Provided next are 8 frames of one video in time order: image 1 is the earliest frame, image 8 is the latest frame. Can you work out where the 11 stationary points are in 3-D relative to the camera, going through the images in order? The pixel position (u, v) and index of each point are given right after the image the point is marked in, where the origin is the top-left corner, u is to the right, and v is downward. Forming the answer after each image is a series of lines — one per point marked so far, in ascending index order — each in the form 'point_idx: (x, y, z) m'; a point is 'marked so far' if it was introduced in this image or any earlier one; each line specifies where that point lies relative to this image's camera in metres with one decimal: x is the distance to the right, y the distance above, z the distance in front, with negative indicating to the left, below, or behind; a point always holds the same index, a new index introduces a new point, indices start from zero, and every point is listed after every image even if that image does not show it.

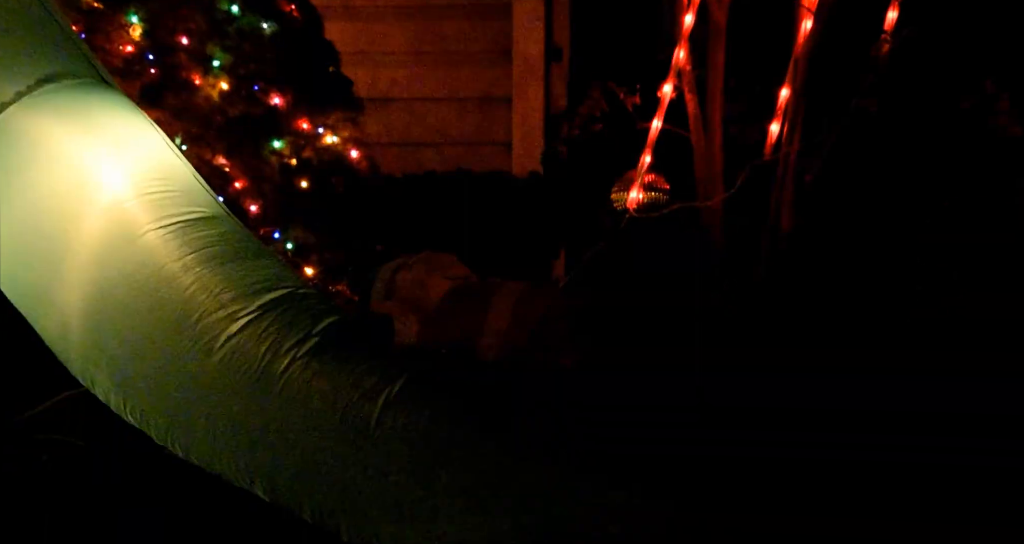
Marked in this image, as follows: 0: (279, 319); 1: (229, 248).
0: (-0.6, -0.1, +2.3) m
1: (-0.8, +0.1, +2.3) m
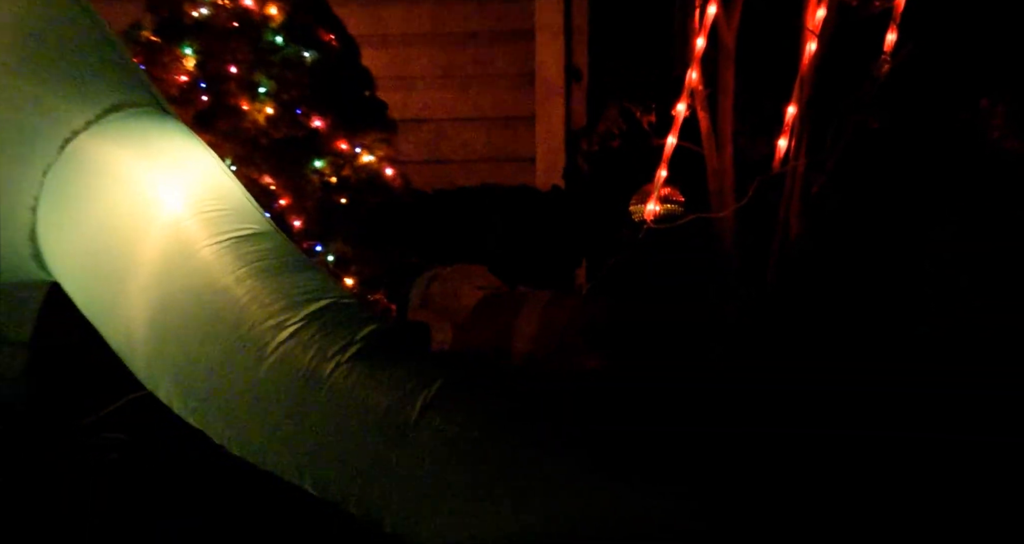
0: (-0.5, -0.2, +2.5) m
1: (-0.7, 0.0, +2.6) m
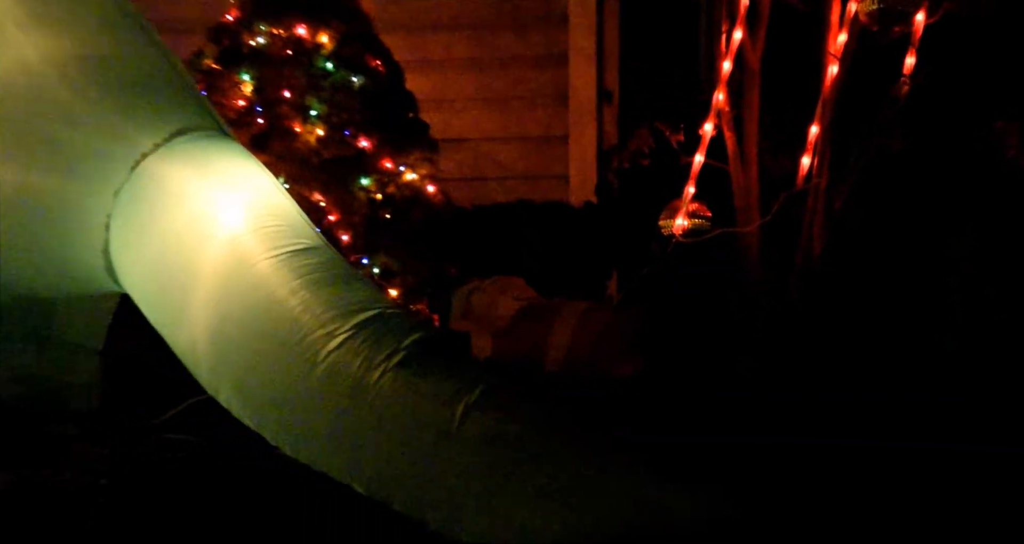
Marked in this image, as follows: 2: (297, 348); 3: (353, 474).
0: (-0.4, -0.2, +2.7) m
1: (-0.6, 0.0, +2.8) m
2: (-0.6, -0.2, +2.6) m
3: (-0.5, -0.6, +2.6) m
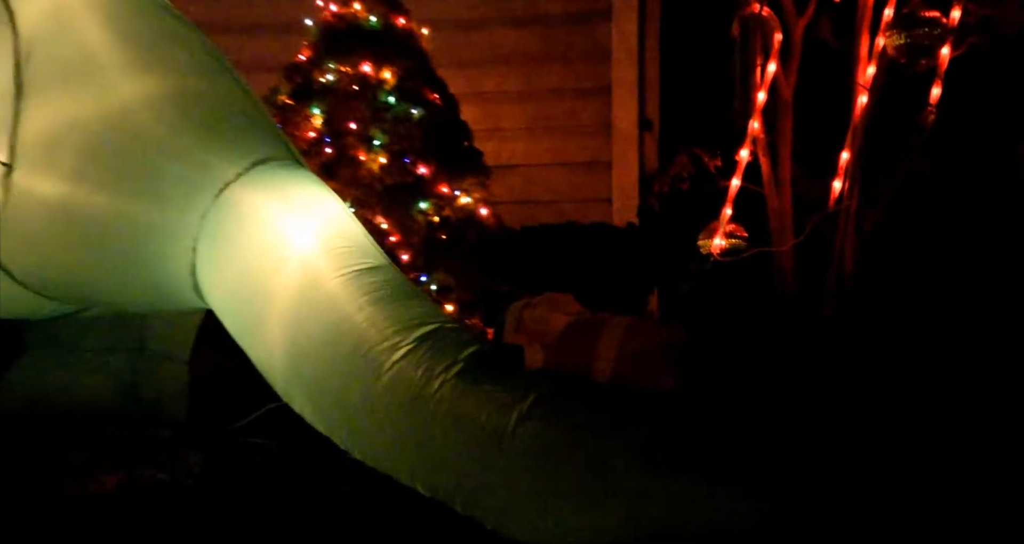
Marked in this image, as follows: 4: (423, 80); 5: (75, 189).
0: (-0.3, -0.3, +2.9) m
1: (-0.4, -0.1, +3.0) m
2: (-0.5, -0.3, +2.9) m
3: (-0.3, -0.7, +2.9) m
4: (-0.4, +0.9, +4.1) m
5: (-1.5, +0.3, +2.9) m
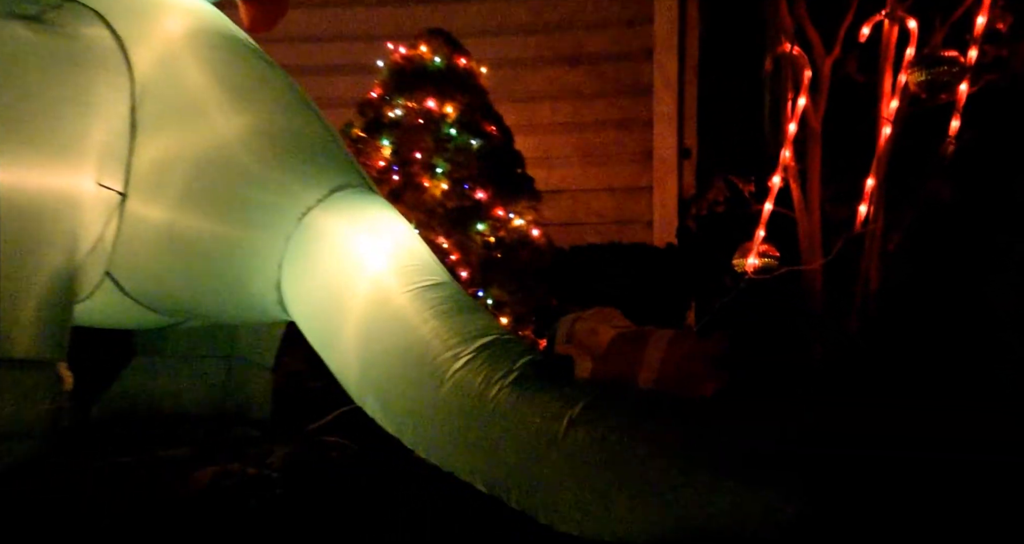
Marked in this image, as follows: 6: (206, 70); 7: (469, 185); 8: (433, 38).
0: (-0.1, -0.3, +3.3) m
1: (-0.2, -0.1, +3.4) m
2: (-0.3, -0.4, +3.2) m
3: (-0.1, -0.7, +3.2) m
4: (-0.2, +0.8, +4.5) m
5: (-1.3, +0.2, +3.3) m
6: (-1.2, +0.8, +3.4) m
7: (-0.2, +0.4, +4.3) m
8: (-0.4, +1.2, +4.8) m
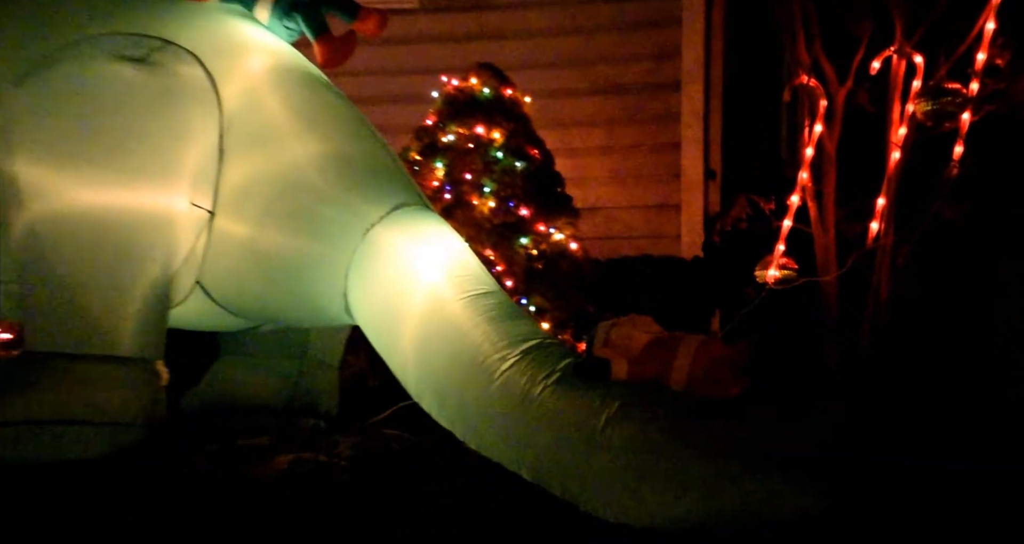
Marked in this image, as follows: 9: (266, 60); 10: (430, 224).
0: (+0.1, -0.4, +3.7) m
1: (0.0, -0.2, +3.8) m
2: (-0.1, -0.4, +3.6) m
3: (0.0, -0.8, +3.6) m
4: (+0.1, +0.7, +4.9) m
5: (-1.1, +0.2, +3.8) m
6: (-1.0, +0.7, +3.9) m
7: (0.0, +0.4, +4.7) m
8: (-0.2, +1.1, +5.2) m
9: (-1.1, +0.9, +3.9) m
10: (-0.4, +0.2, +3.9) m
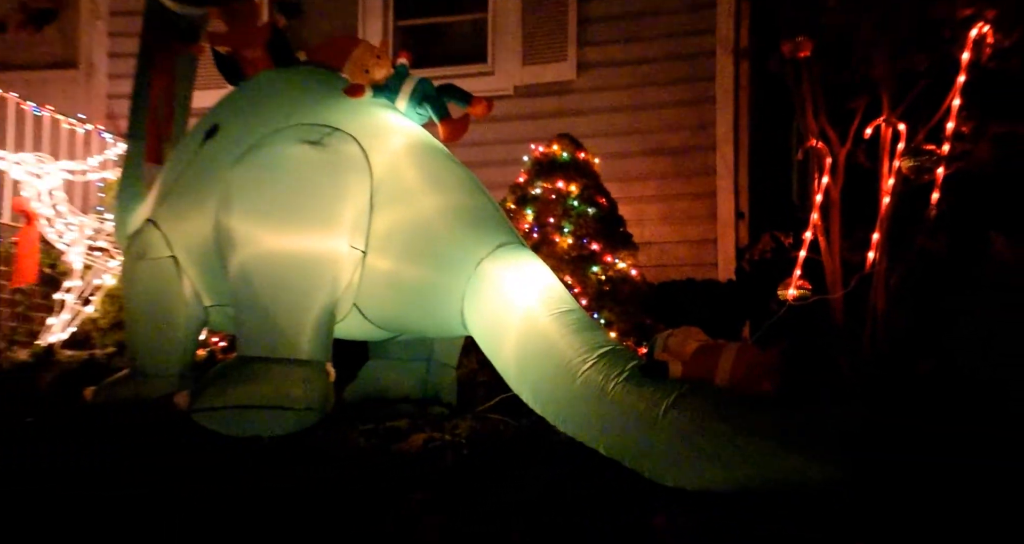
0: (+0.5, -0.5, +4.9) m
1: (+0.4, -0.3, +5.0) m
2: (+0.3, -0.5, +4.9) m
3: (+0.5, -0.9, +4.8) m
4: (+0.6, +0.6, +6.1) m
5: (-0.6, 0.0, +5.1) m
6: (-0.6, +0.6, +5.2) m
7: (+0.5, +0.2, +5.9) m
8: (+0.4, +1.0, +6.5) m
9: (-0.7, +0.8, +5.2) m
10: (+0.1, +0.1, +5.1) m
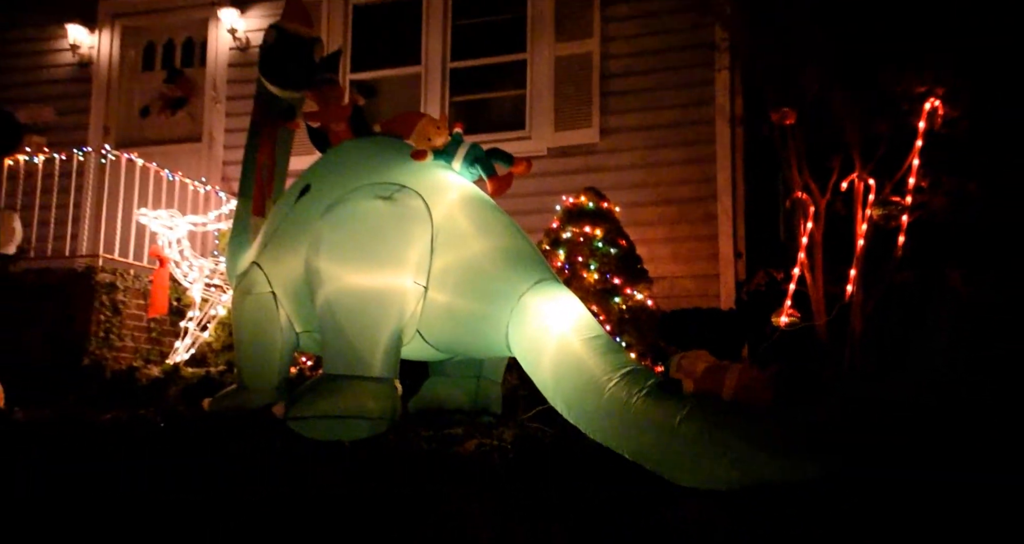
0: (+0.8, -0.7, +5.9) m
1: (+0.7, -0.5, +6.0) m
2: (+0.6, -0.7, +5.9) m
3: (+0.7, -1.1, +5.8) m
4: (+0.8, +0.3, +7.1) m
5: (-0.4, -0.2, +6.1) m
6: (-0.3, +0.4, +6.2) m
7: (+0.7, 0.0, +6.9) m
8: (+0.6, +0.7, +7.5) m
9: (-0.4, +0.6, +6.3) m
10: (+0.3, -0.1, +6.2) m
